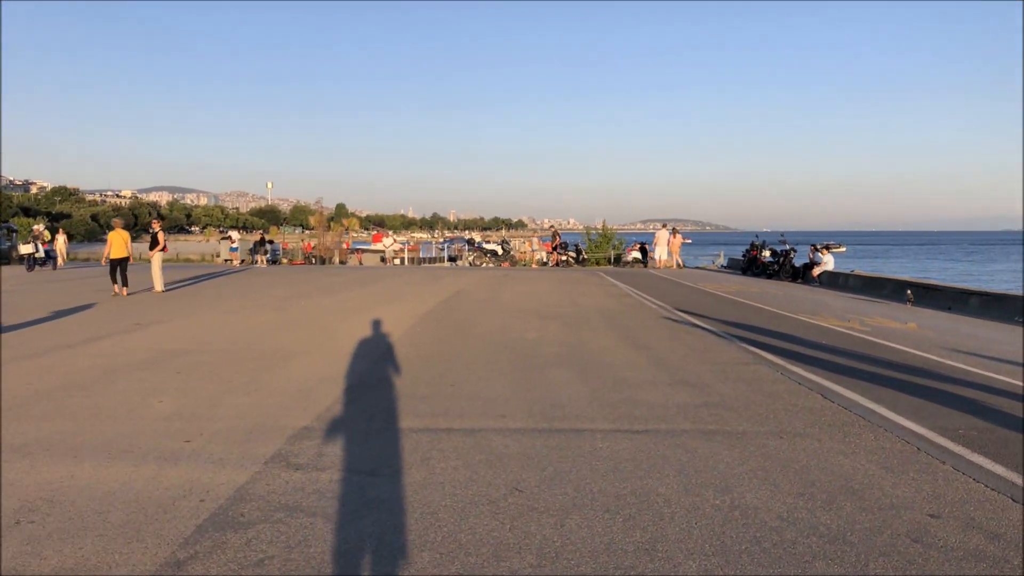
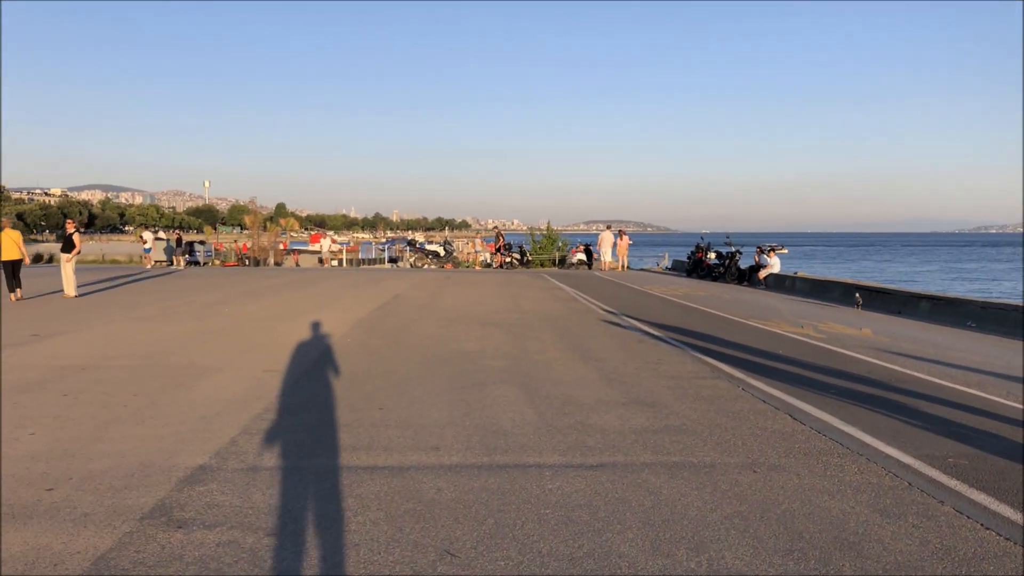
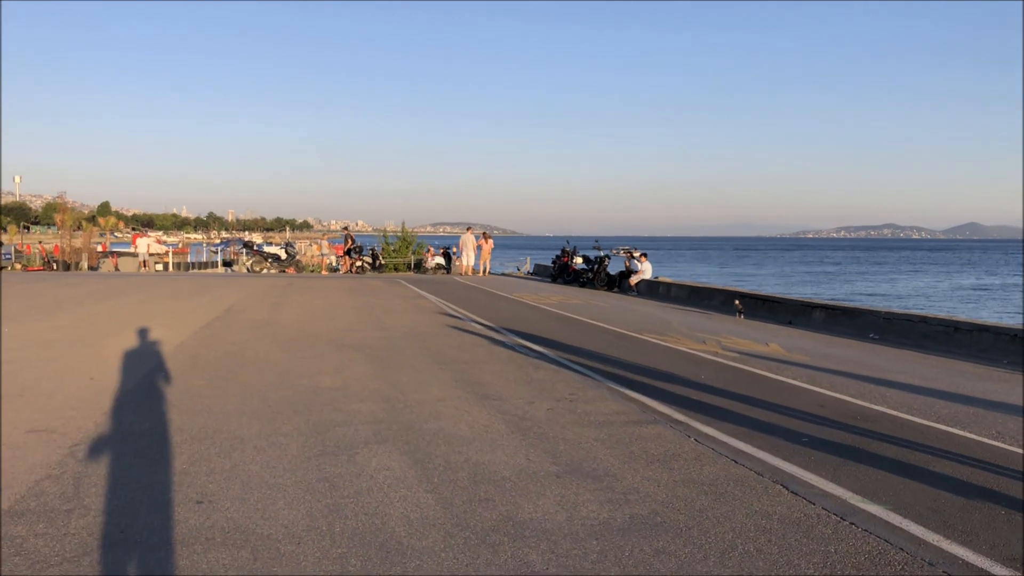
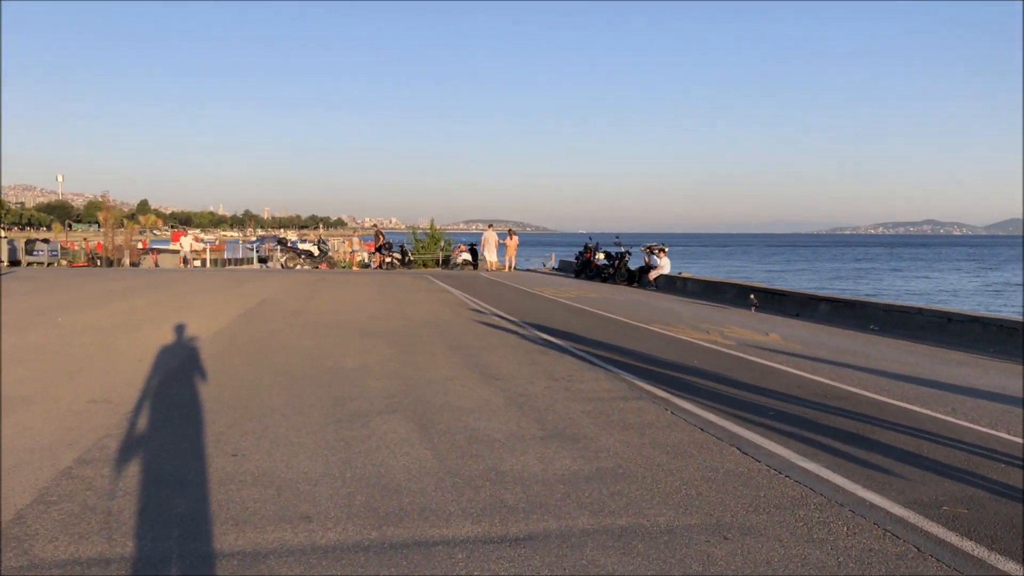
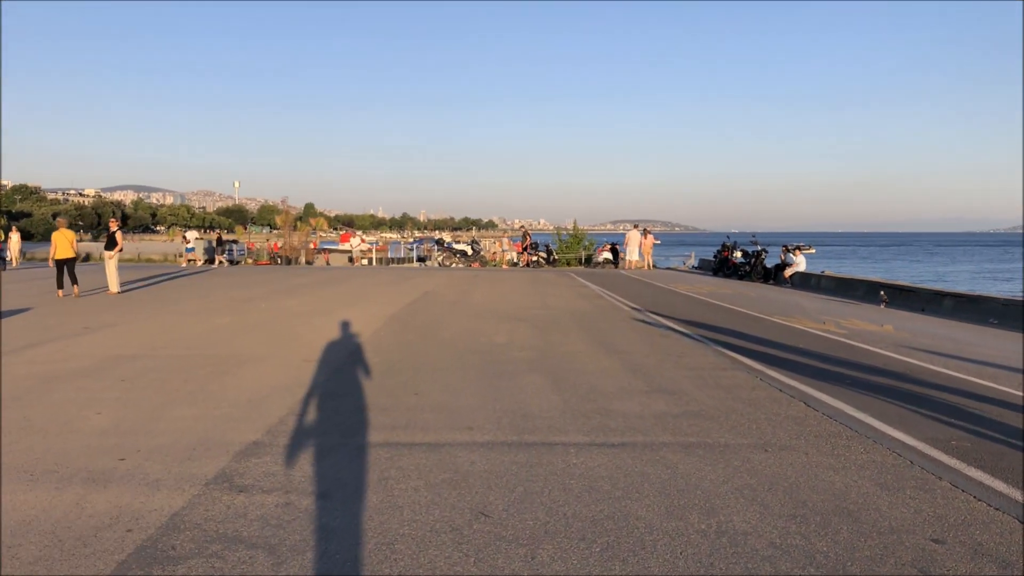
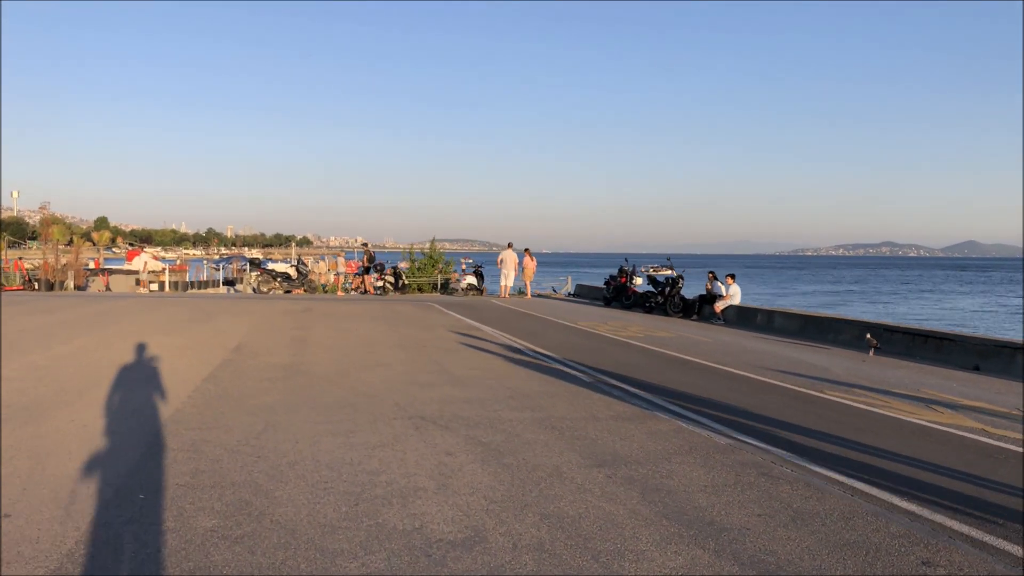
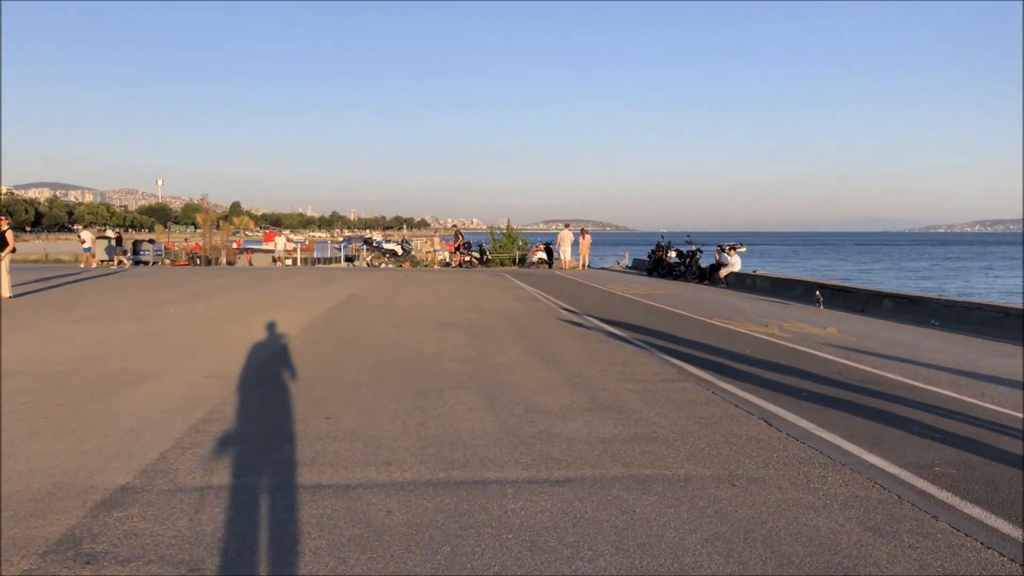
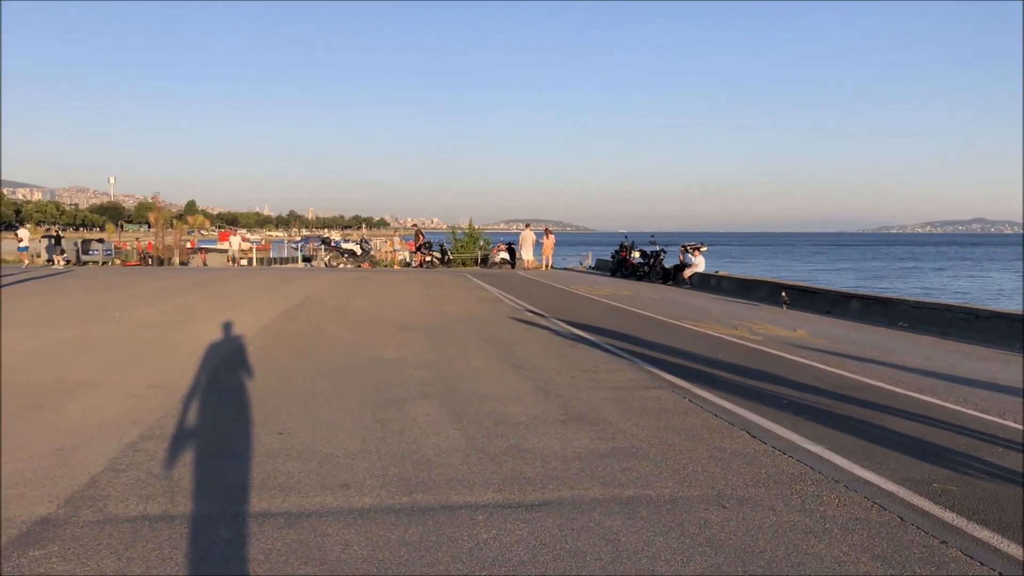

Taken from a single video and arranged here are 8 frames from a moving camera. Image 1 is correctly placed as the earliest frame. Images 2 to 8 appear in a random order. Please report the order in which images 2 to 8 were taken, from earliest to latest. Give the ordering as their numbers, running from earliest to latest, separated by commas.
5, 2, 7, 8, 4, 3, 6
